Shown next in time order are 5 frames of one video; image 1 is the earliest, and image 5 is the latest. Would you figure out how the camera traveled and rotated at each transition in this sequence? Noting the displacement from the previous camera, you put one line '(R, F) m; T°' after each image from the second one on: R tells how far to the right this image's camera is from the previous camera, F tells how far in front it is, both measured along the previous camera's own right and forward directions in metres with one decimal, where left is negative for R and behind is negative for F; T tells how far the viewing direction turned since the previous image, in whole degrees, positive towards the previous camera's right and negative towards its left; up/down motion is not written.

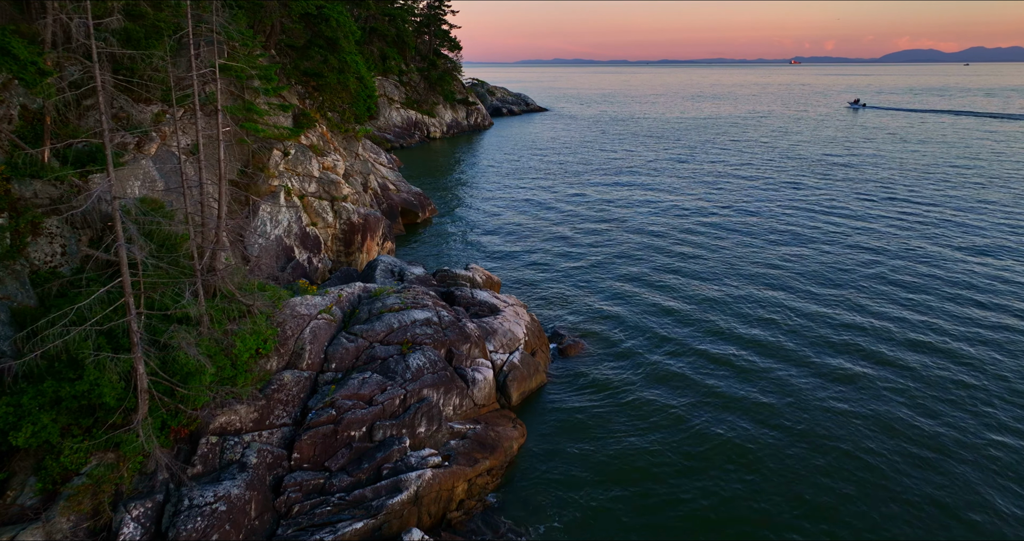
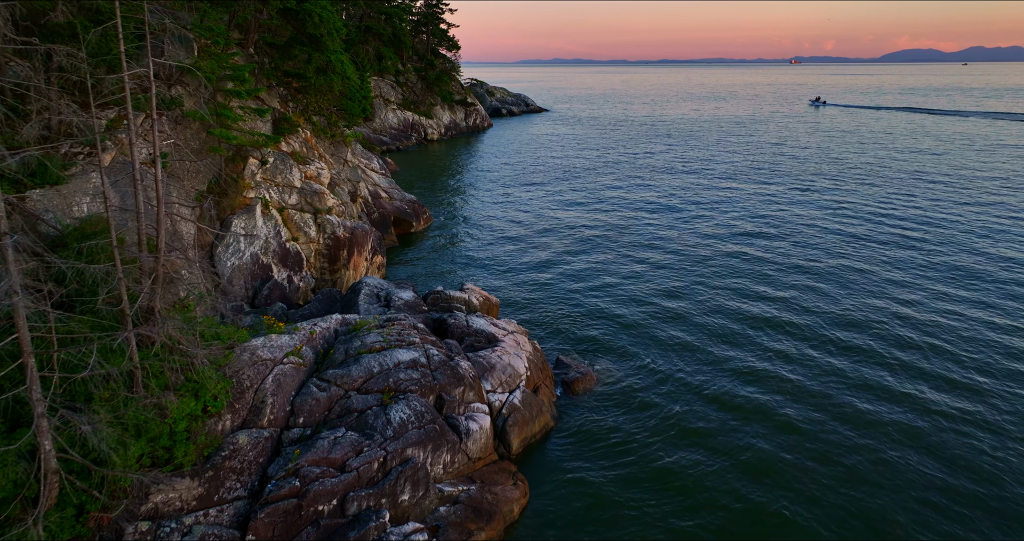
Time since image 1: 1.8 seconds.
(0.0, +2.5) m; 0°
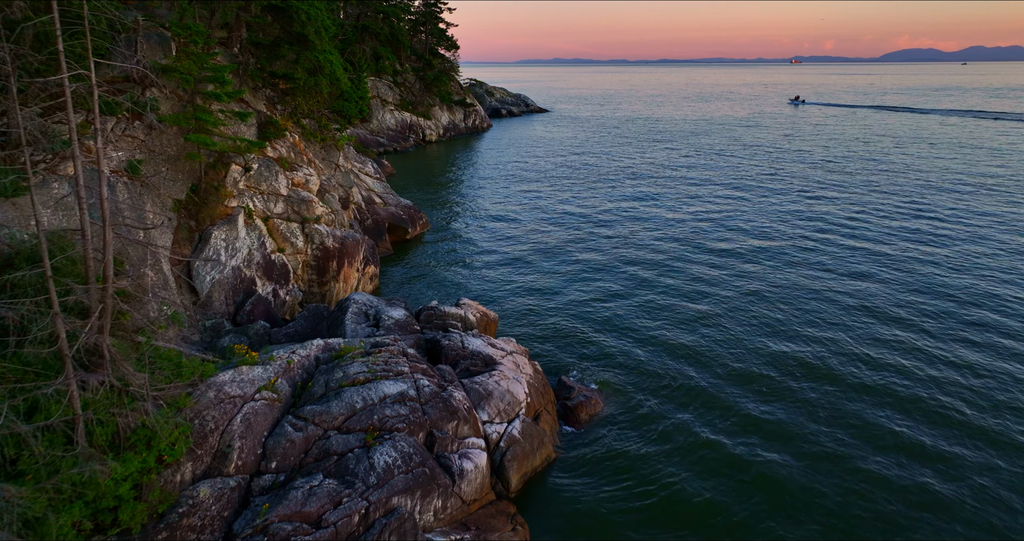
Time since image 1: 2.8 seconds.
(0.0, +1.5) m; 0°
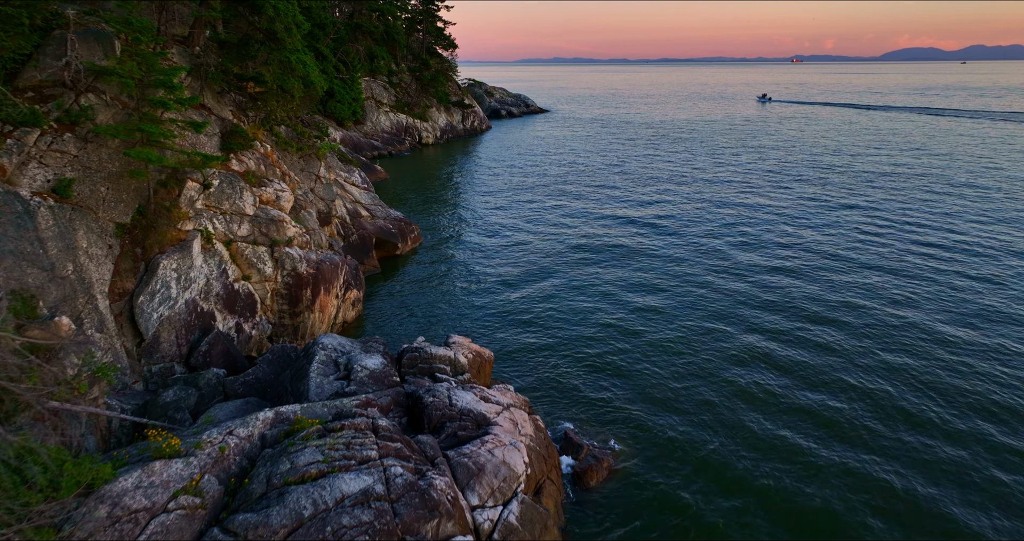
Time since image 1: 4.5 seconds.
(+0.1, +3.1) m; 0°
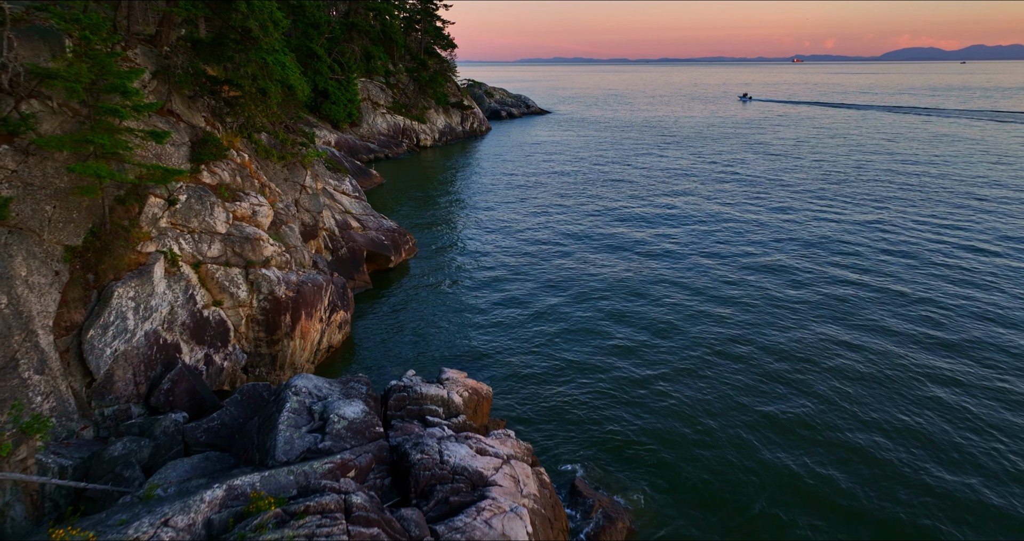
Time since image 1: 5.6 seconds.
(0.0, +2.2) m; 0°
